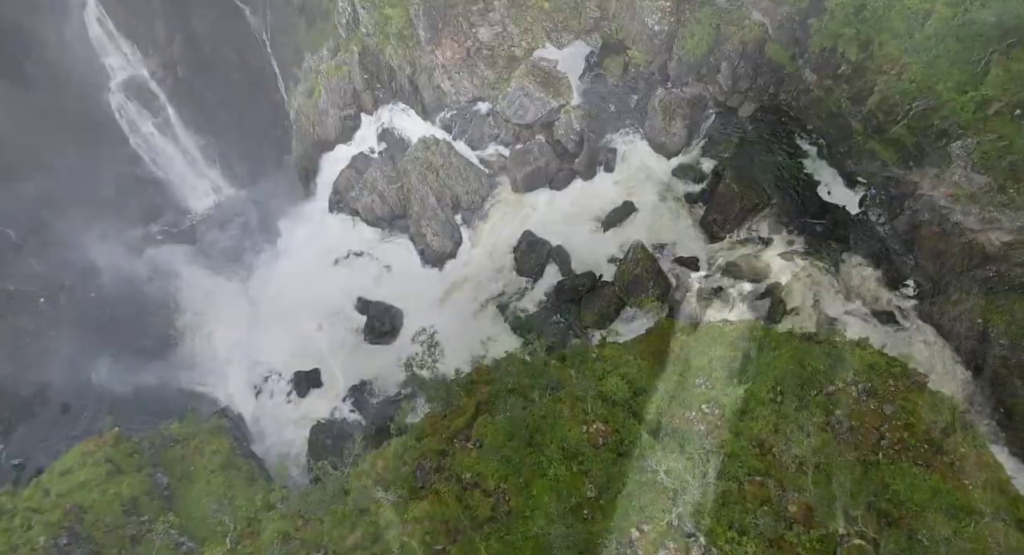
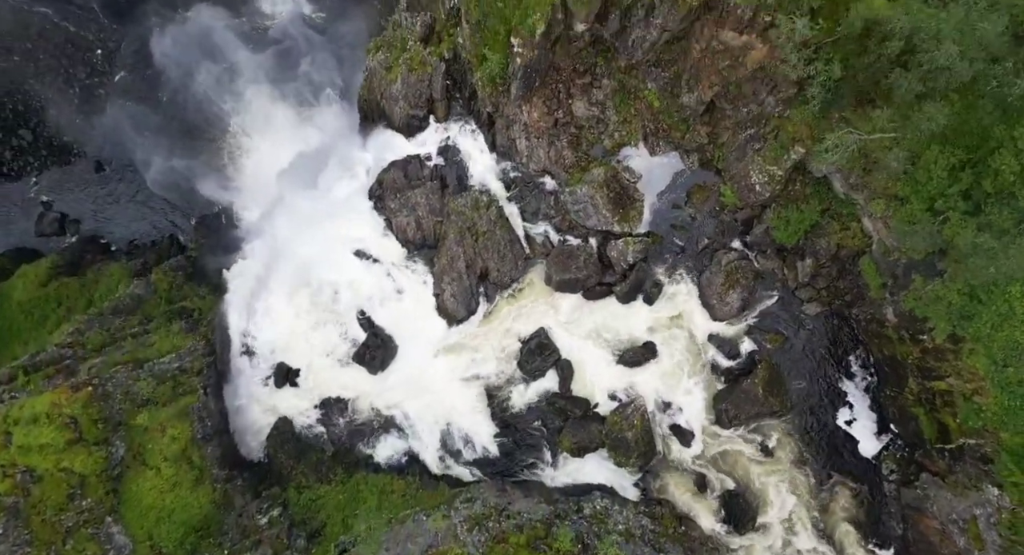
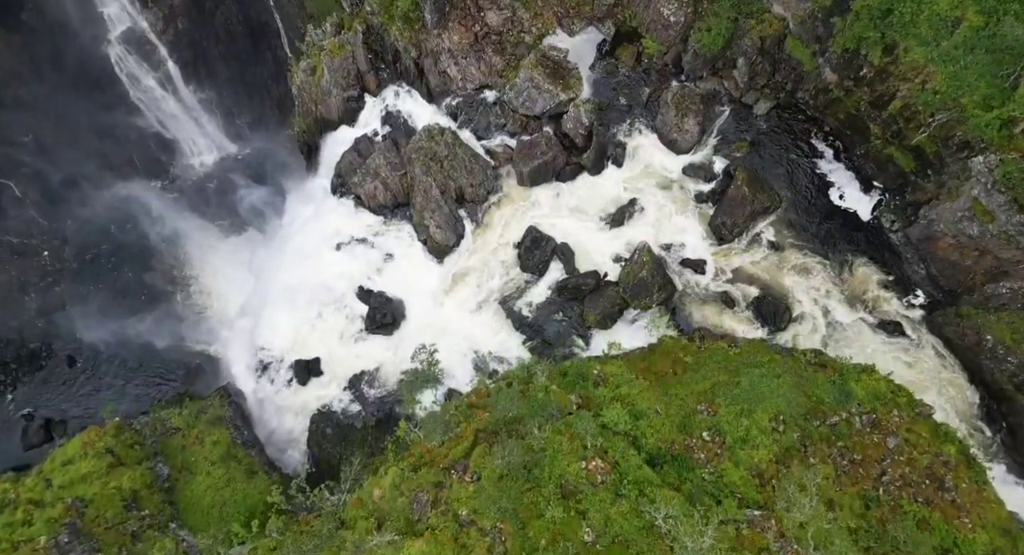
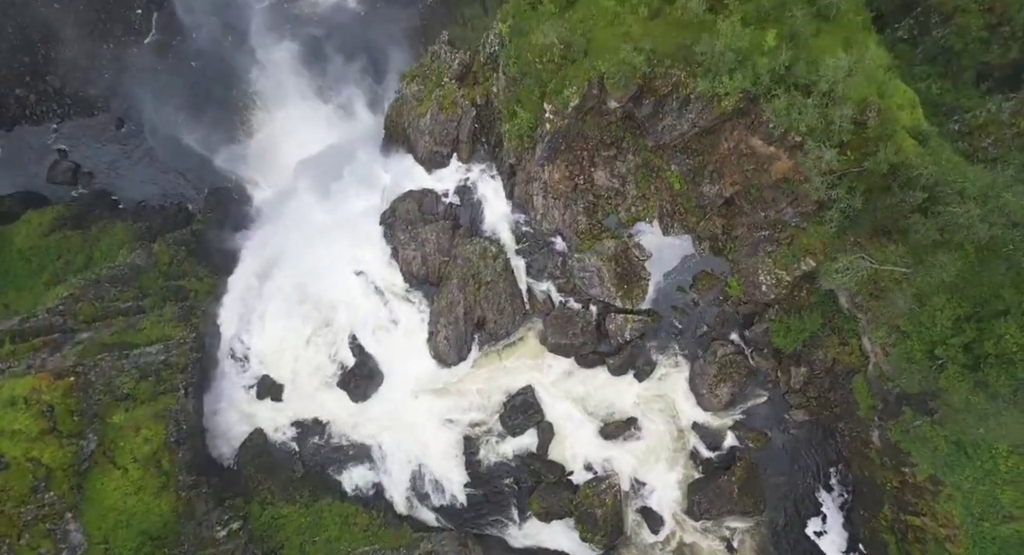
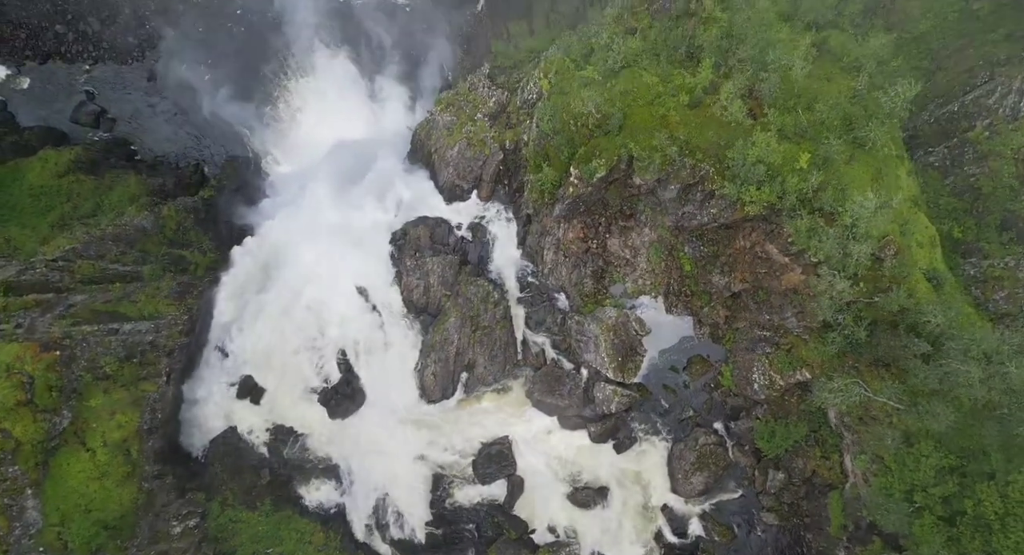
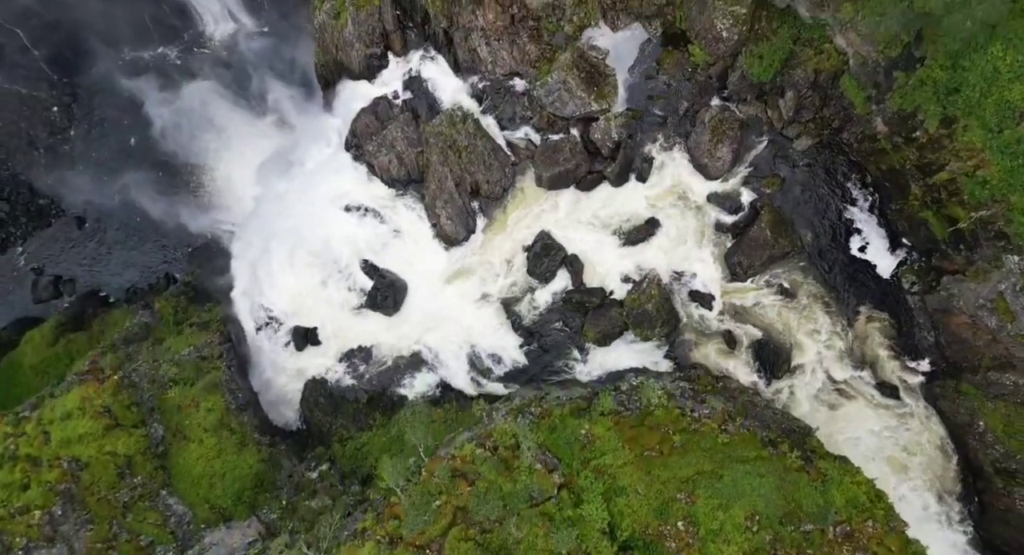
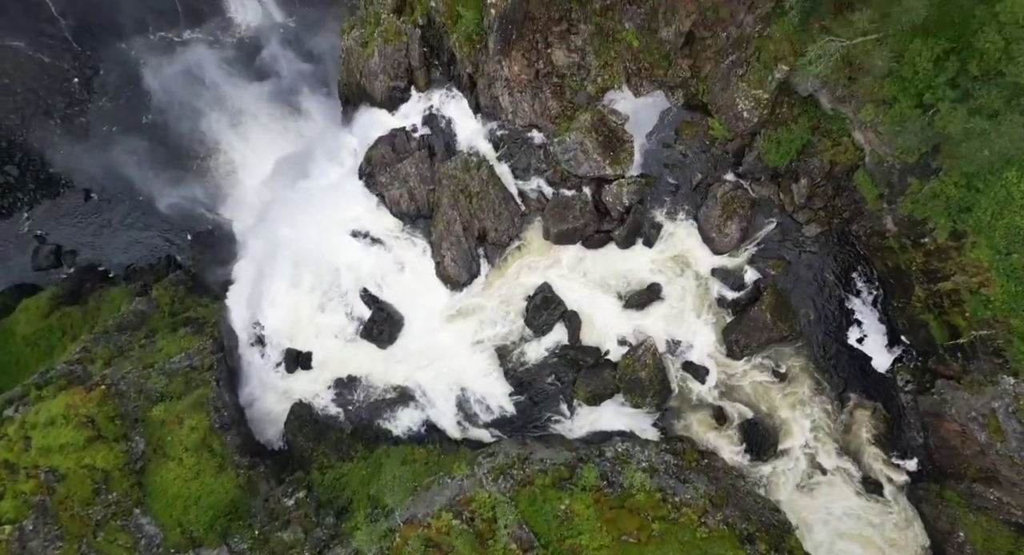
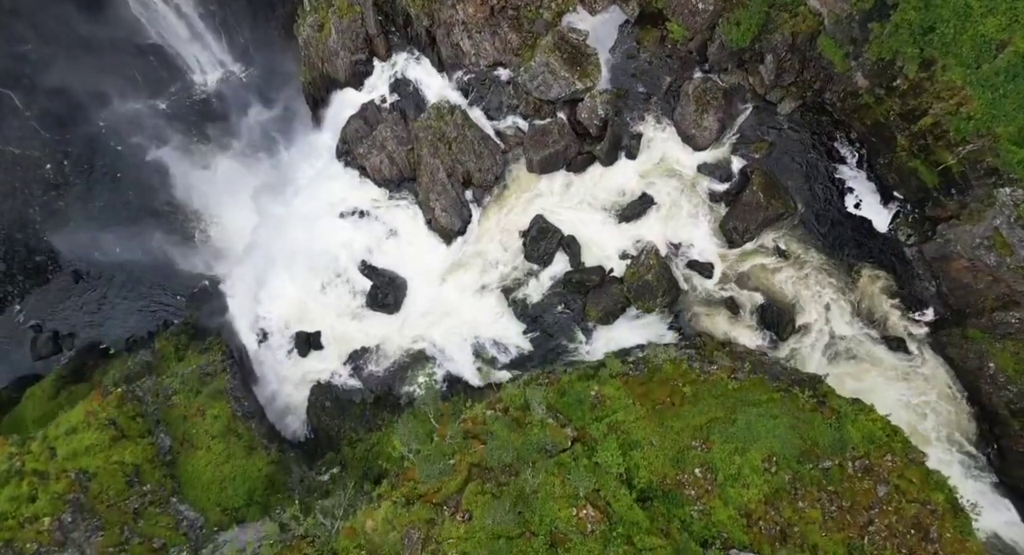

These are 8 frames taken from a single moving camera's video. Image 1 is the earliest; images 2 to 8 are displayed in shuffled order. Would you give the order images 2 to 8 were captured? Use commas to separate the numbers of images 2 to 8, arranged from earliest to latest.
3, 8, 6, 7, 2, 4, 5
